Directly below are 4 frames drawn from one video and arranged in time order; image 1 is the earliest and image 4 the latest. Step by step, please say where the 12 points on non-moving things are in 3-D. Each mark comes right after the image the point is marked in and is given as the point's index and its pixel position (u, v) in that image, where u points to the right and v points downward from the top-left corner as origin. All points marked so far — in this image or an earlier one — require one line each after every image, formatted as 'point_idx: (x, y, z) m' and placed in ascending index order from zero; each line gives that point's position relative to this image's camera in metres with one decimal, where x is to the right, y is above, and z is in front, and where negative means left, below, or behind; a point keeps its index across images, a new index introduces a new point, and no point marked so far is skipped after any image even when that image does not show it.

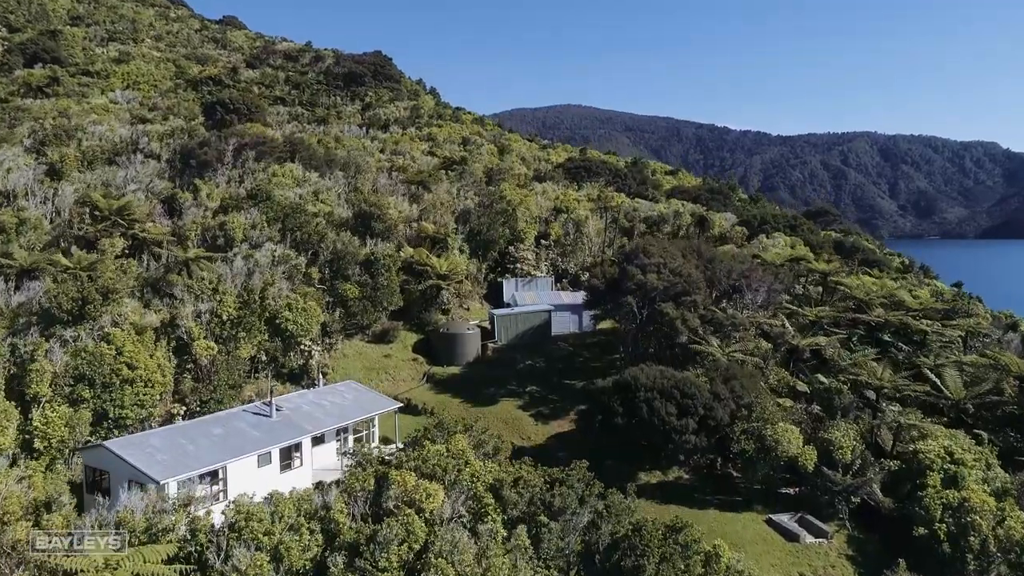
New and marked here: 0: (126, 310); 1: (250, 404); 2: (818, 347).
0: (-8.4, -0.5, +15.5) m
1: (-5.4, -2.4, +14.6) m
2: (+7.7, -1.5, +17.8) m
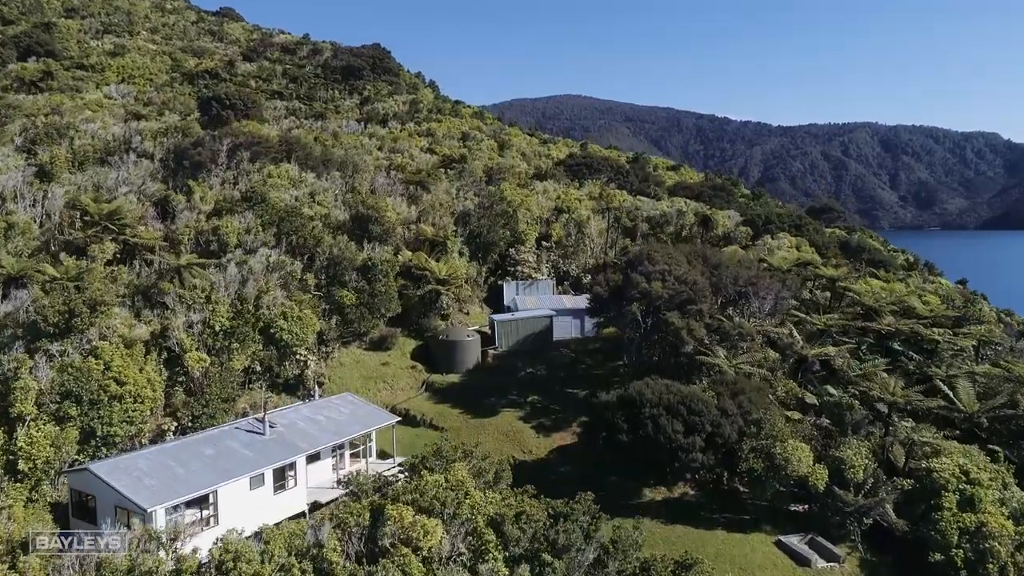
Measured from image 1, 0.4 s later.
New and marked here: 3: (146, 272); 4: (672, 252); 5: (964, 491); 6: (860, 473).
0: (-8.4, -0.7, +15.0) m
1: (-5.3, -2.6, +14.2) m
2: (+7.7, -1.7, +17.3) m
3: (-9.4, +0.4, +18.3) m
4: (+4.4, +1.0, +19.6) m
5: (+8.2, -3.7, +12.8) m
6: (+6.5, -3.5, +13.4) m
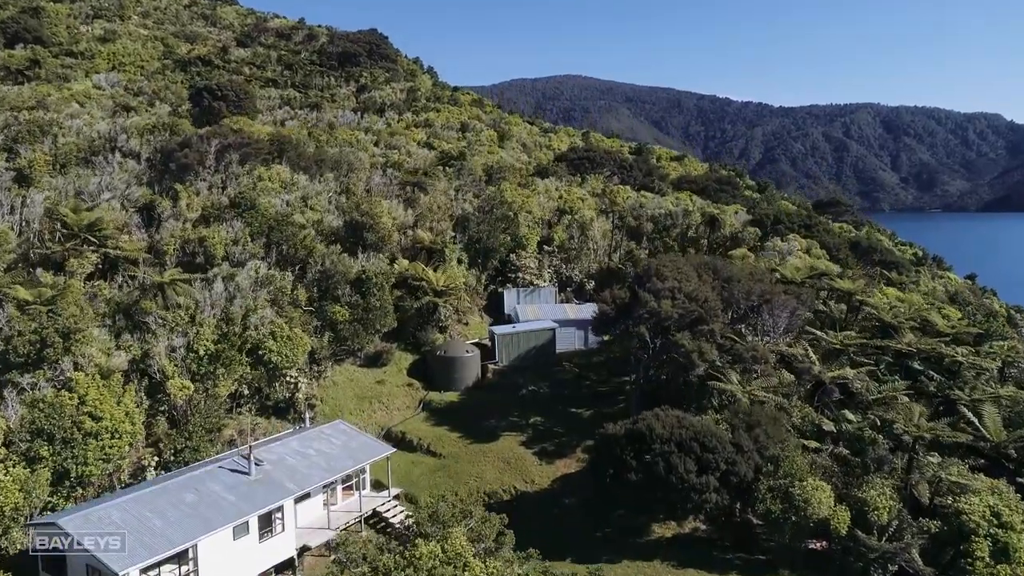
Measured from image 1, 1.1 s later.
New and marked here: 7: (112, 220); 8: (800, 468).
0: (-8.3, -1.2, +14.1) m
1: (-5.3, -3.2, +13.3) m
2: (+7.7, -2.1, +16.5) m
3: (-9.4, 0.0, +17.3) m
4: (+4.4, +0.6, +18.6) m
5: (+8.2, -4.2, +12.0) m
6: (+6.6, -4.0, +12.6) m
7: (-10.9, +1.9, +19.5) m
8: (+5.4, -3.3, +13.2) m
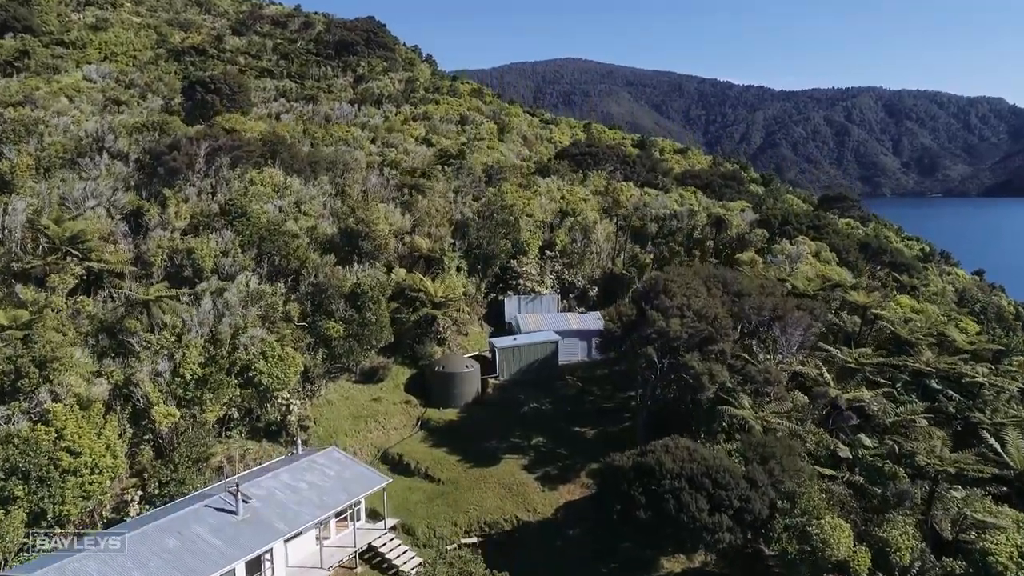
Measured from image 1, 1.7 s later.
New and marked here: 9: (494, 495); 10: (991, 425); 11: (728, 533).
0: (-8.3, -1.7, +13.4) m
1: (-5.3, -3.6, +12.6) m
2: (+7.8, -2.6, +15.8) m
3: (-9.4, -0.4, +16.6) m
4: (+4.5, +0.2, +17.9) m
5: (+8.2, -4.7, +11.4) m
6: (+6.6, -4.5, +11.9) m
7: (-10.9, +1.5, +18.7) m
8: (+5.4, -3.8, +12.6) m
9: (-0.4, -4.4, +15.2) m
10: (+10.2, -2.9, +15.2) m
11: (+3.7, -4.2, +12.3) m
